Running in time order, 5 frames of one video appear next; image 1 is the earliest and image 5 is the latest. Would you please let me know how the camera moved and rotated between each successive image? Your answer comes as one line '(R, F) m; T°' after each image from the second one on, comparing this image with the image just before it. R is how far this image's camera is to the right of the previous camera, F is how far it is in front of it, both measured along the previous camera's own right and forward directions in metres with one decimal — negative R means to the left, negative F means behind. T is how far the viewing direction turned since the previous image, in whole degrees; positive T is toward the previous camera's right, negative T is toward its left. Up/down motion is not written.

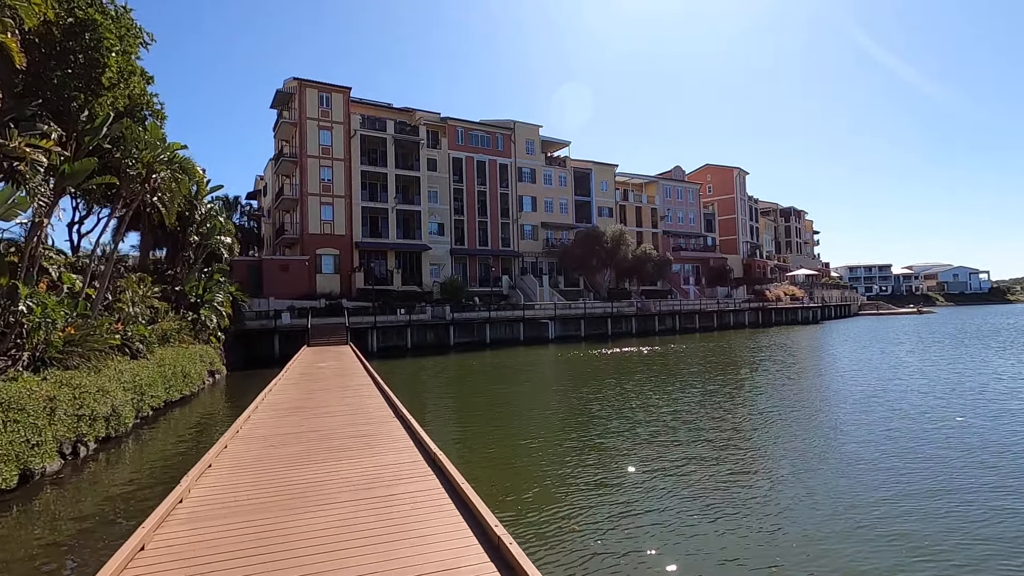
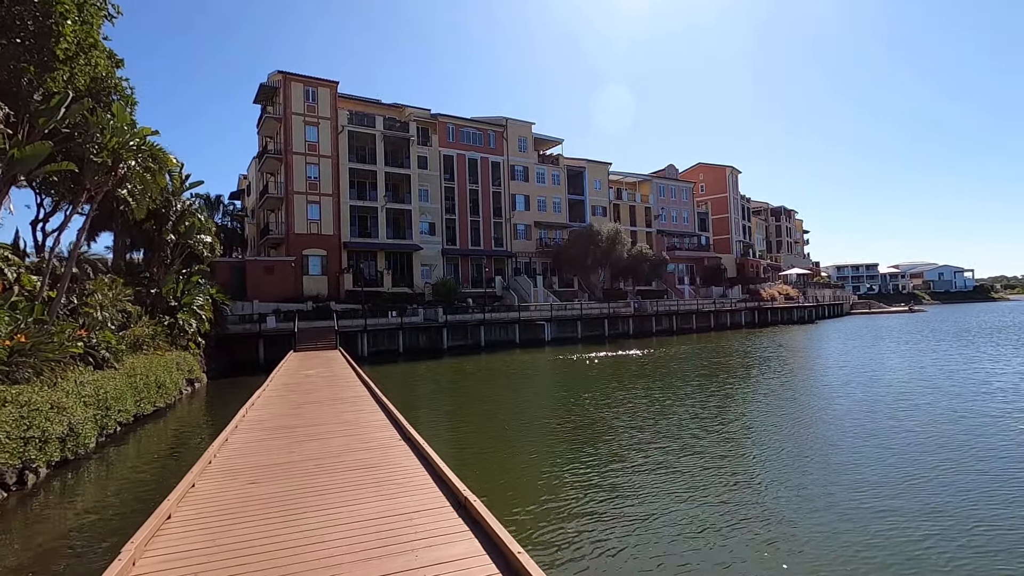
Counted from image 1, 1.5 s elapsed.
(-0.5, +1.2) m; +1°
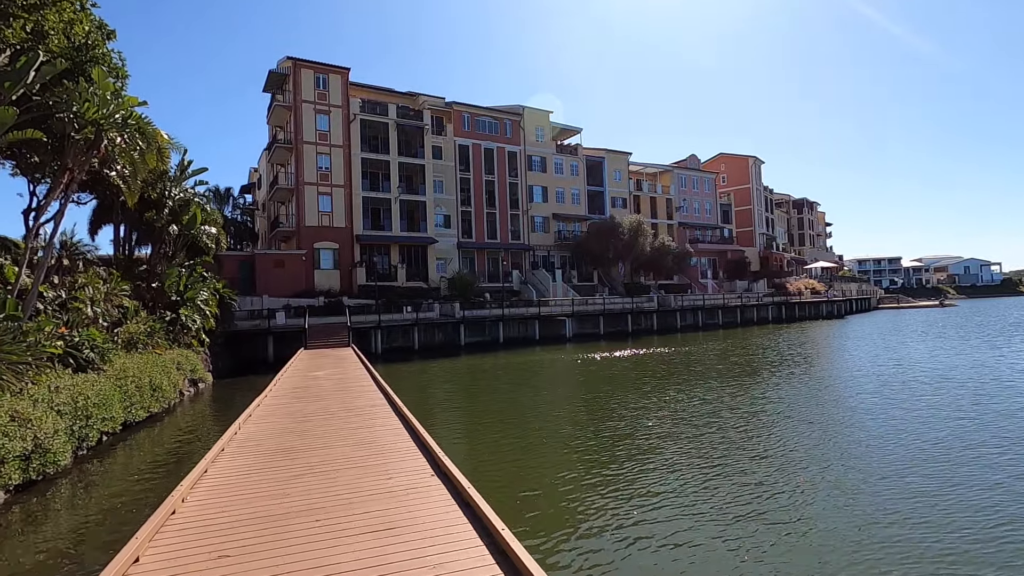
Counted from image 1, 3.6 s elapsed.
(-0.5, +1.6) m; -1°
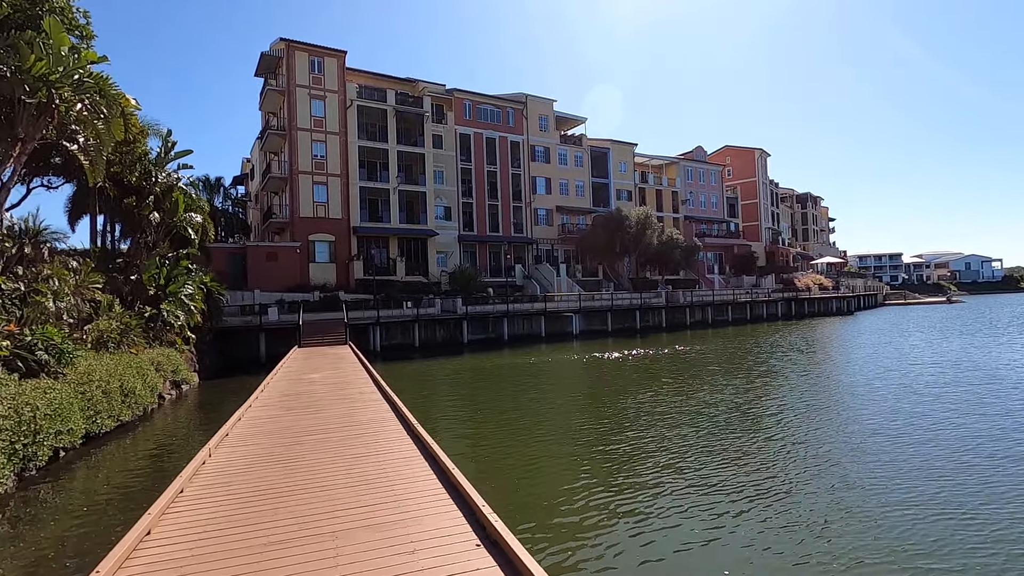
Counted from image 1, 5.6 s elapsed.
(-0.5, +1.5) m; 0°
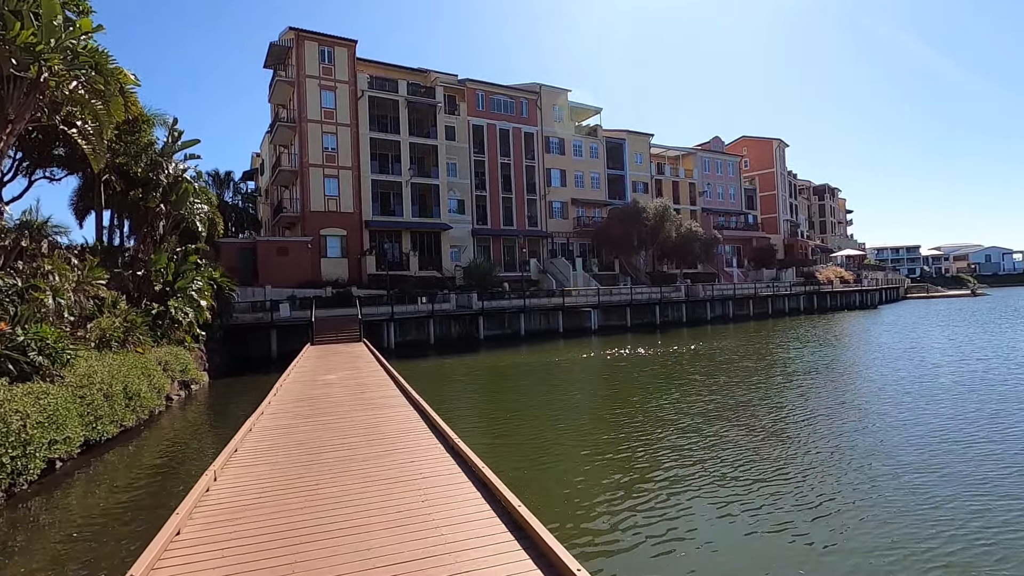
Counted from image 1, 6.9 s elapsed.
(-0.5, +0.9) m; -1°
